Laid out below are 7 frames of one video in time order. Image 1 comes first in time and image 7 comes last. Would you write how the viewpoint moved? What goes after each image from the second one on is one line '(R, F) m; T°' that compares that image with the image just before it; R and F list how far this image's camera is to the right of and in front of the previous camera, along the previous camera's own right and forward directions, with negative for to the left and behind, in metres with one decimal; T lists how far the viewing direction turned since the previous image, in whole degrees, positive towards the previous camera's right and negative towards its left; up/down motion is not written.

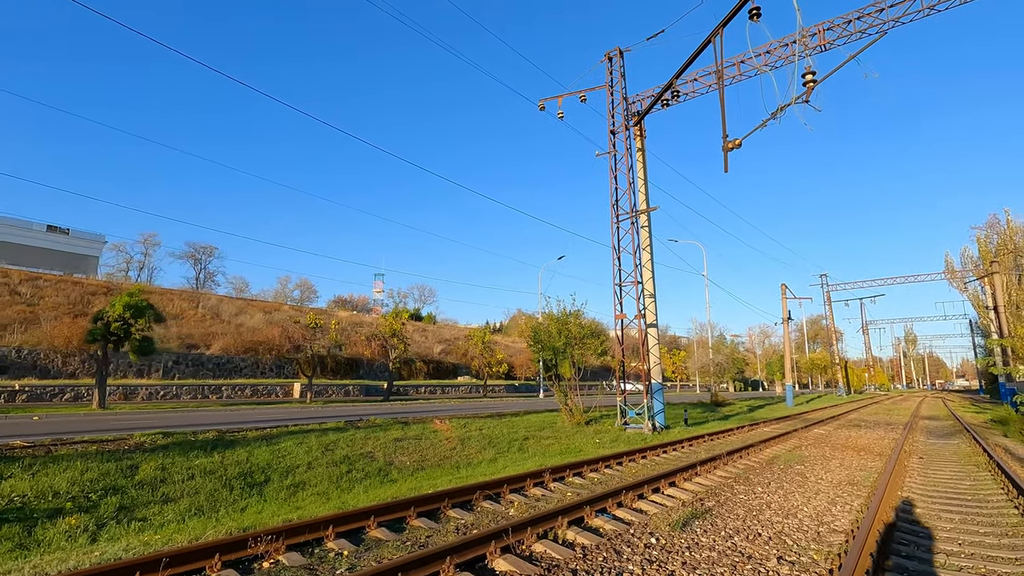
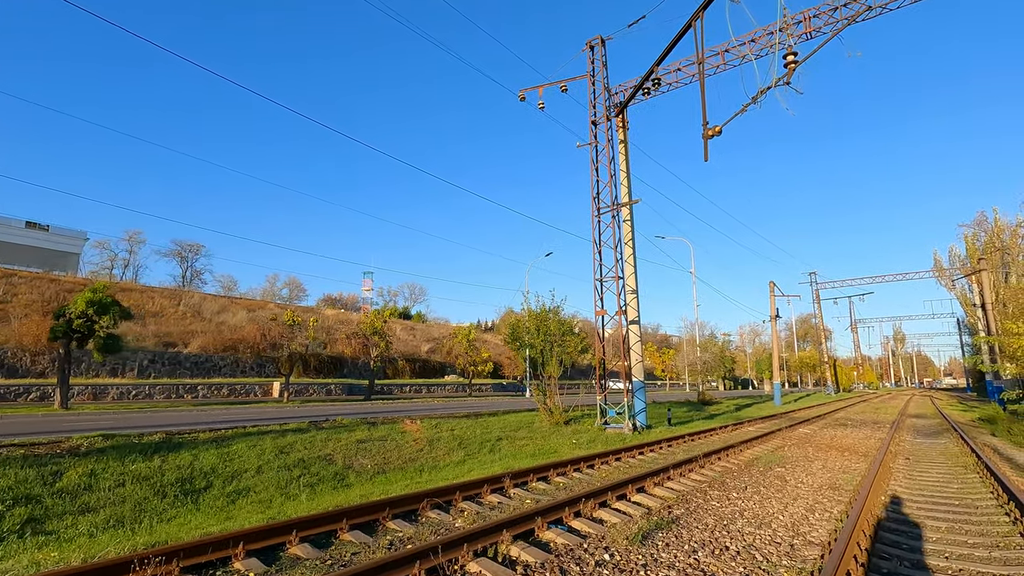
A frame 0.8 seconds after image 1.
(+0.6, +0.7) m; +1°
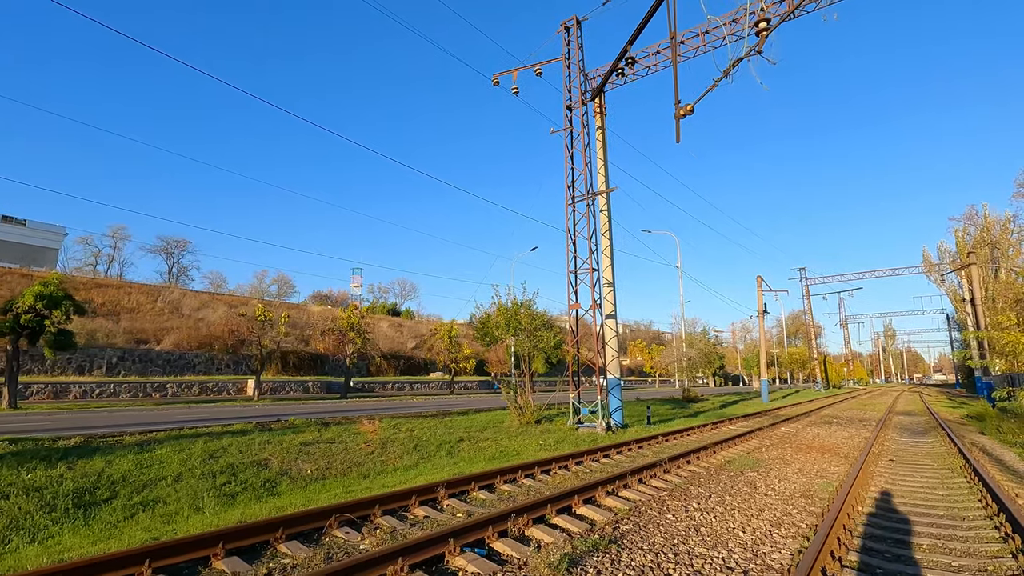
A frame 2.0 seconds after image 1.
(+0.9, +1.0) m; +1°
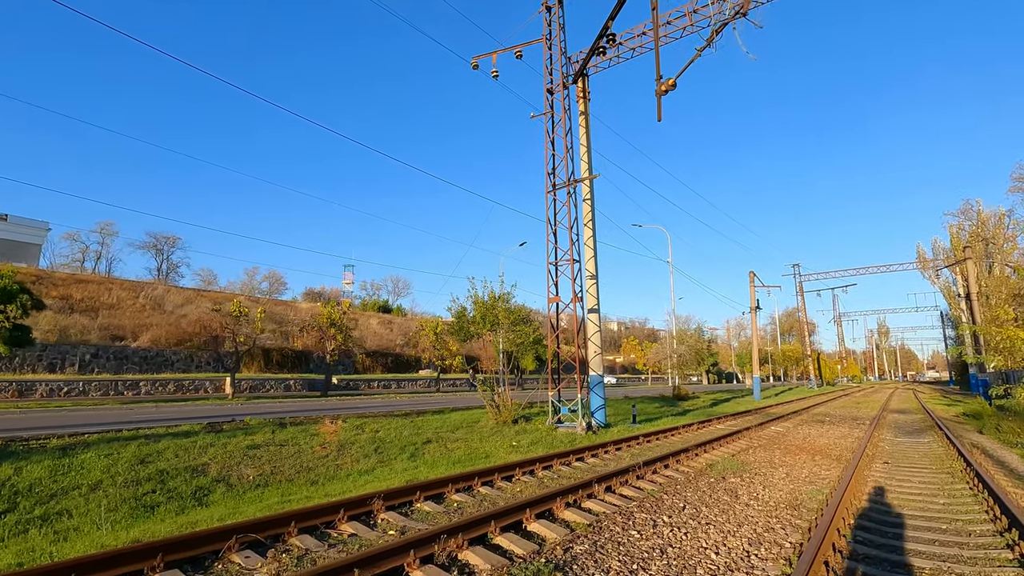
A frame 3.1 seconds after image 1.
(+0.6, +1.0) m; 0°
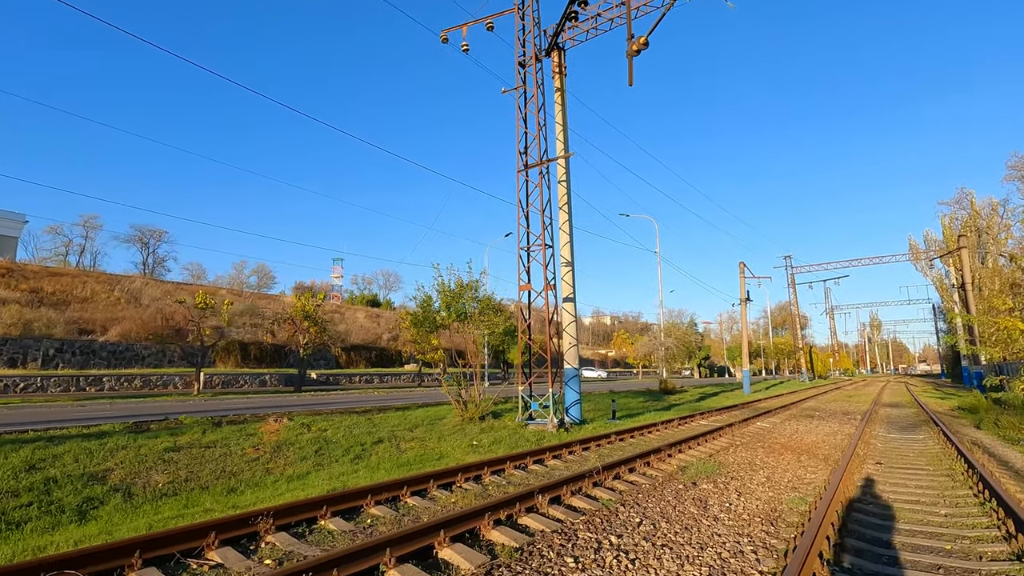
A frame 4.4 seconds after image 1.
(+0.8, +1.3) m; +1°
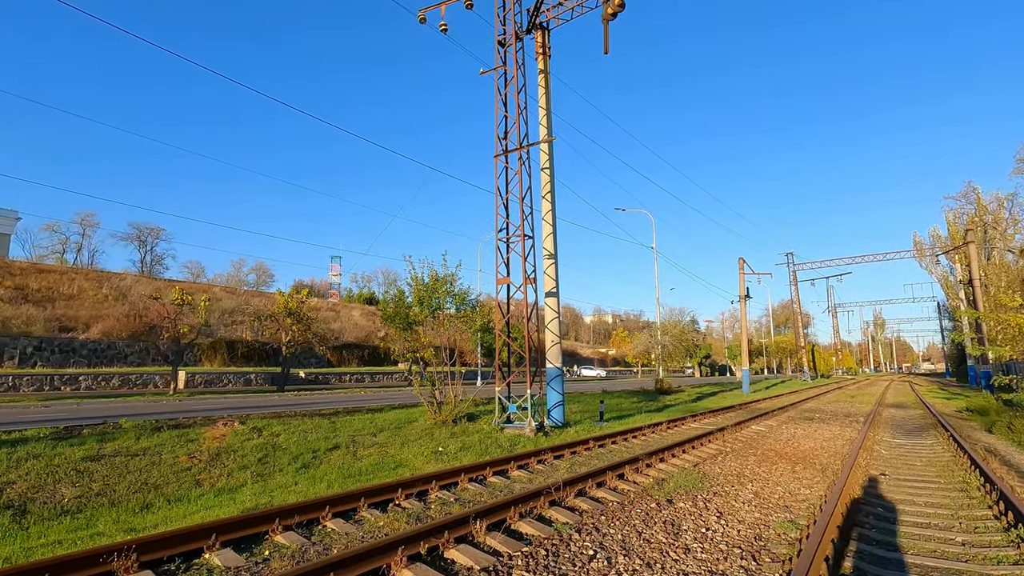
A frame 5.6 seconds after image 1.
(+0.7, +1.1) m; 0°
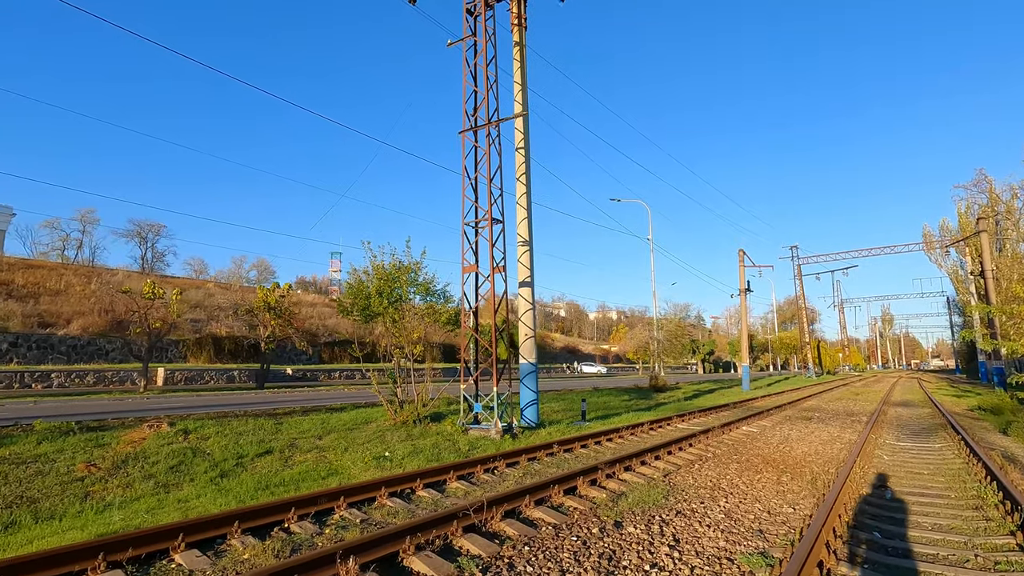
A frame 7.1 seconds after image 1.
(+1.0, +1.3) m; -1°
